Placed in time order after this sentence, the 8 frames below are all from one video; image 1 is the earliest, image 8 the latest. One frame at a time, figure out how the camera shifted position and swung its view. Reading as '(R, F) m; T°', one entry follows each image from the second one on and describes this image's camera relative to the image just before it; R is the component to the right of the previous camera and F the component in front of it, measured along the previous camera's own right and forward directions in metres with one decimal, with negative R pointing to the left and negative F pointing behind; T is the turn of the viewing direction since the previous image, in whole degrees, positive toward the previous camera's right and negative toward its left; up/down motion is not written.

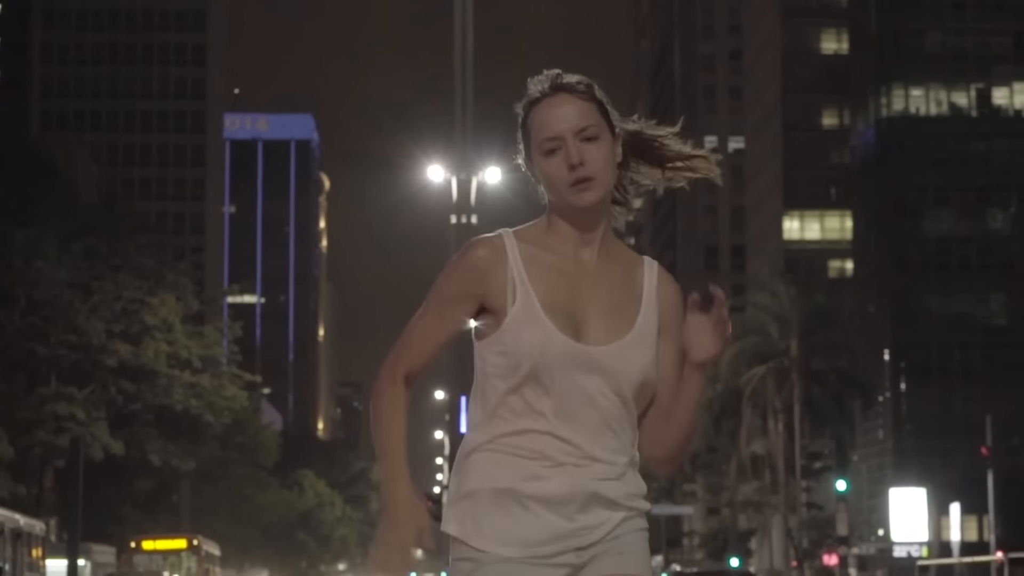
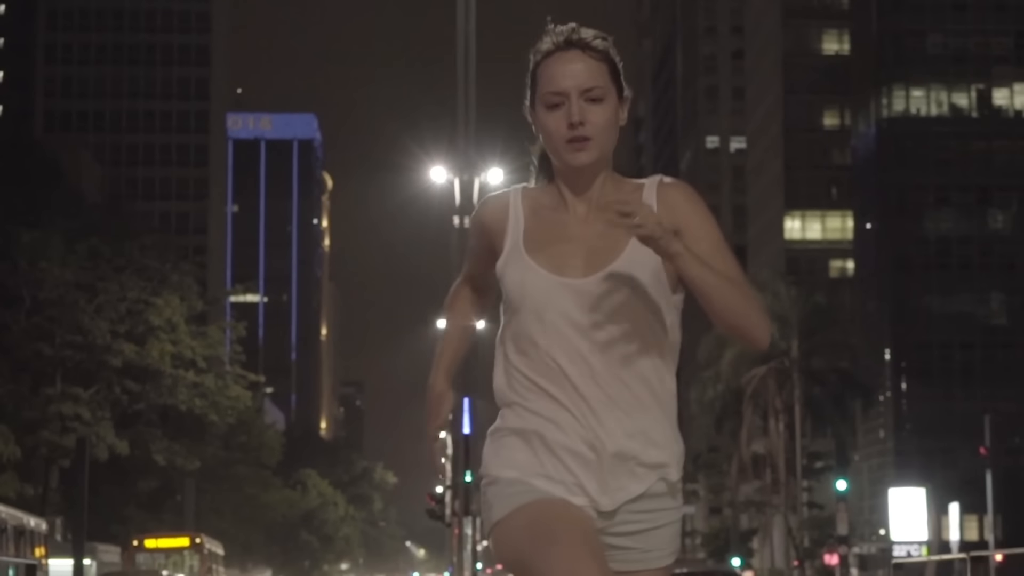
(0.0, -0.5) m; 0°
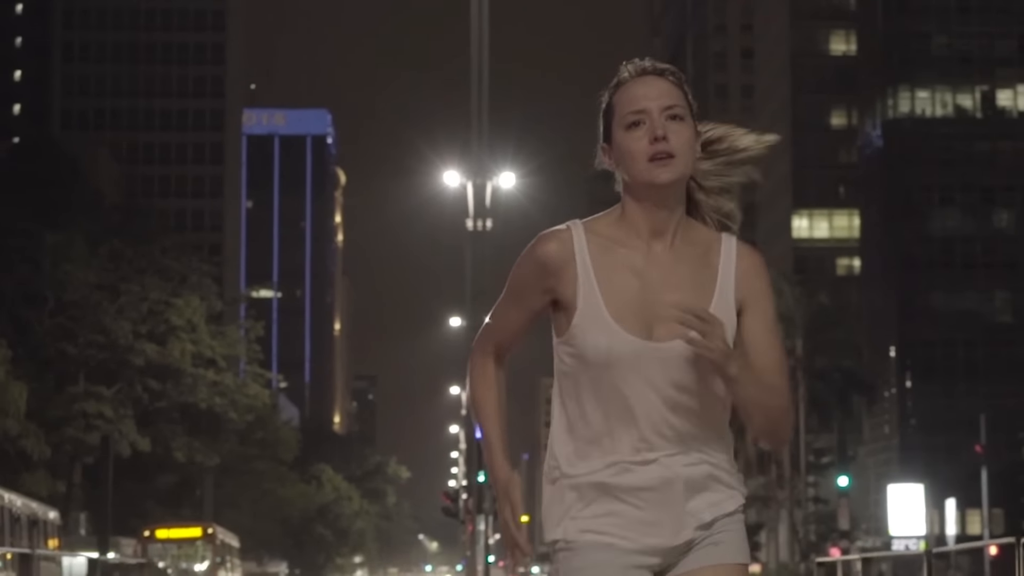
(+0.1, -2.2) m; 0°
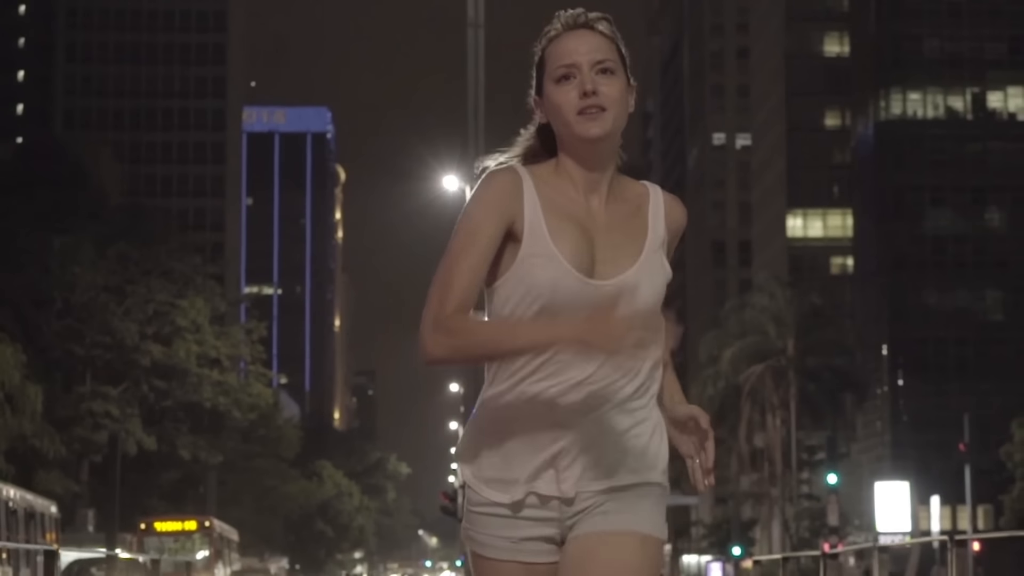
(+0.1, -2.0) m; 0°
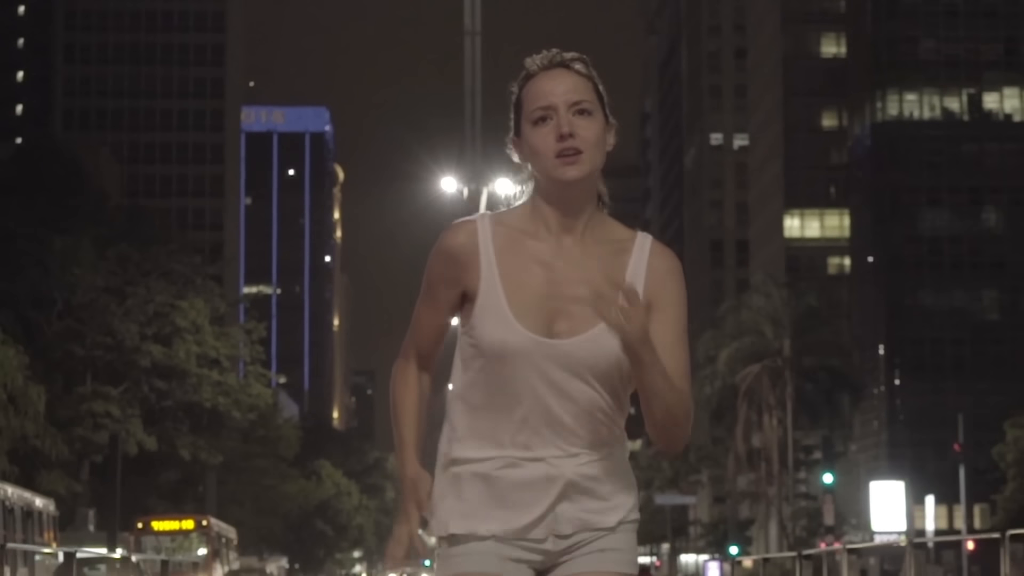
(0.0, -0.5) m; 0°
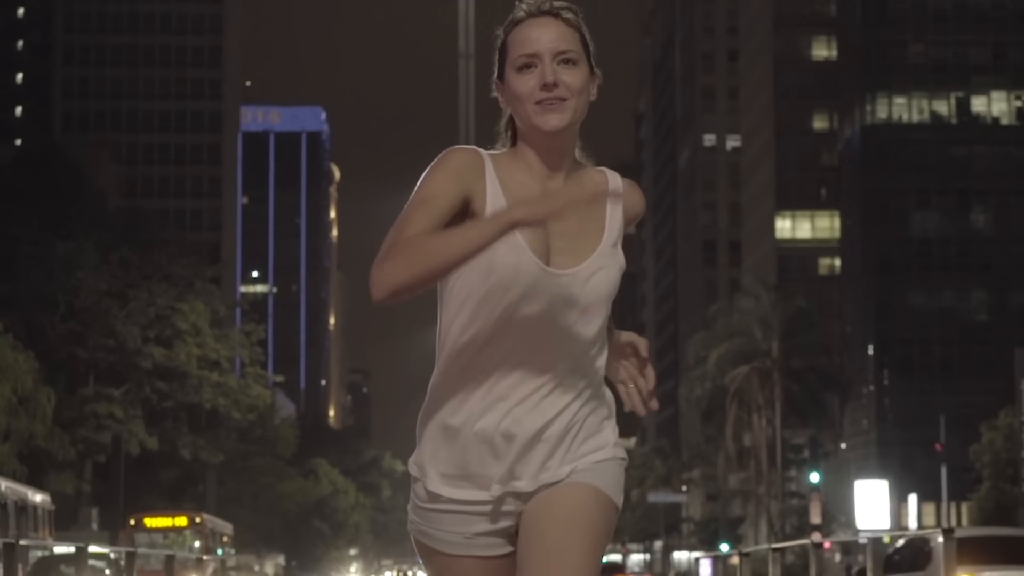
(+0.1, -1.9) m; 0°
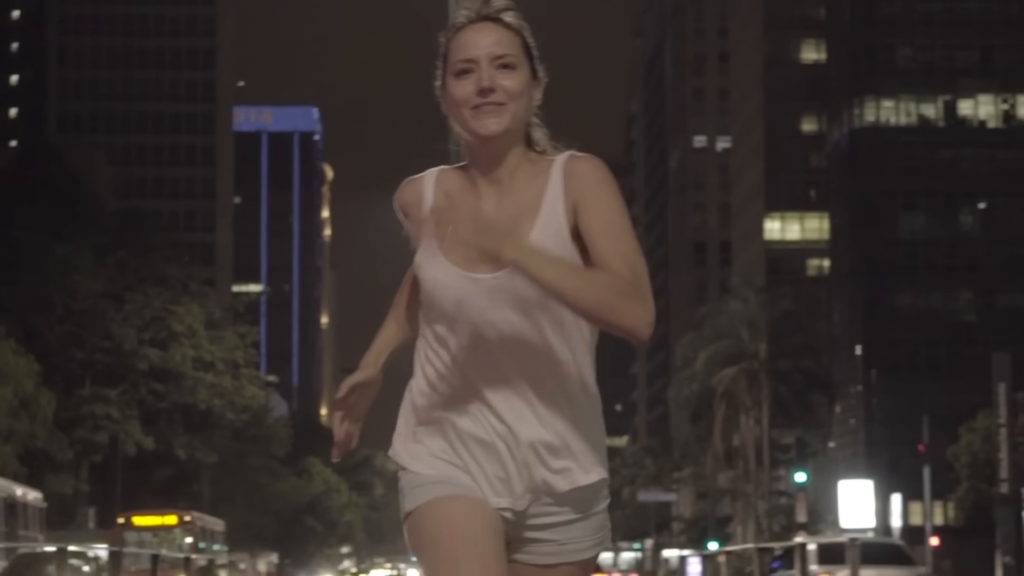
(+0.1, -1.3) m; 0°
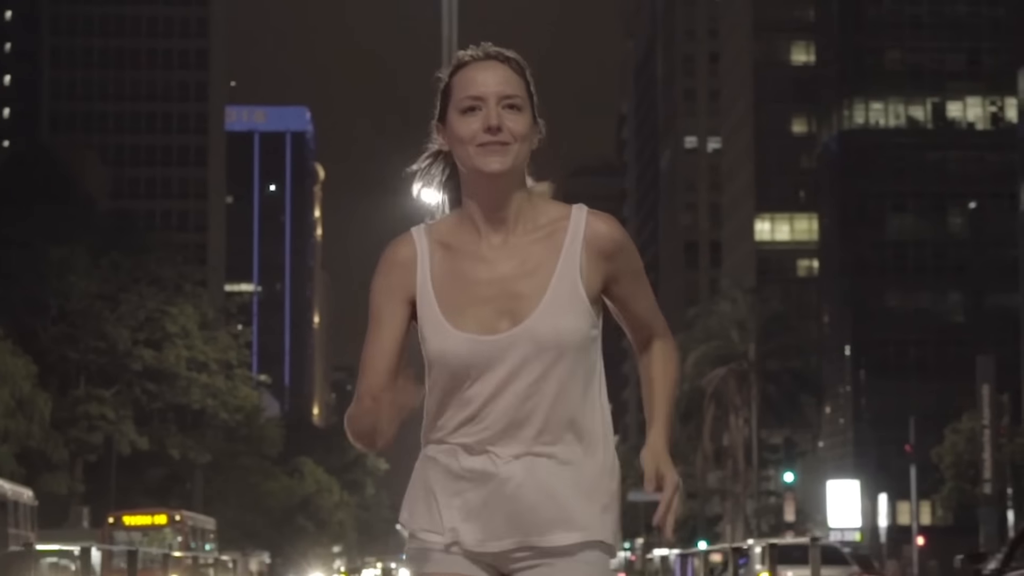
(0.0, -0.8) m; 0°
